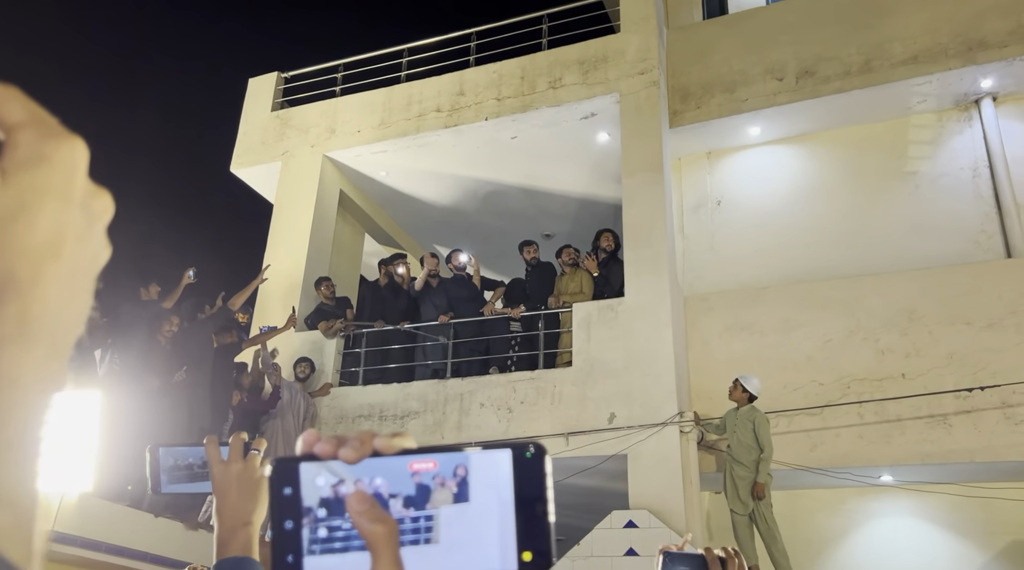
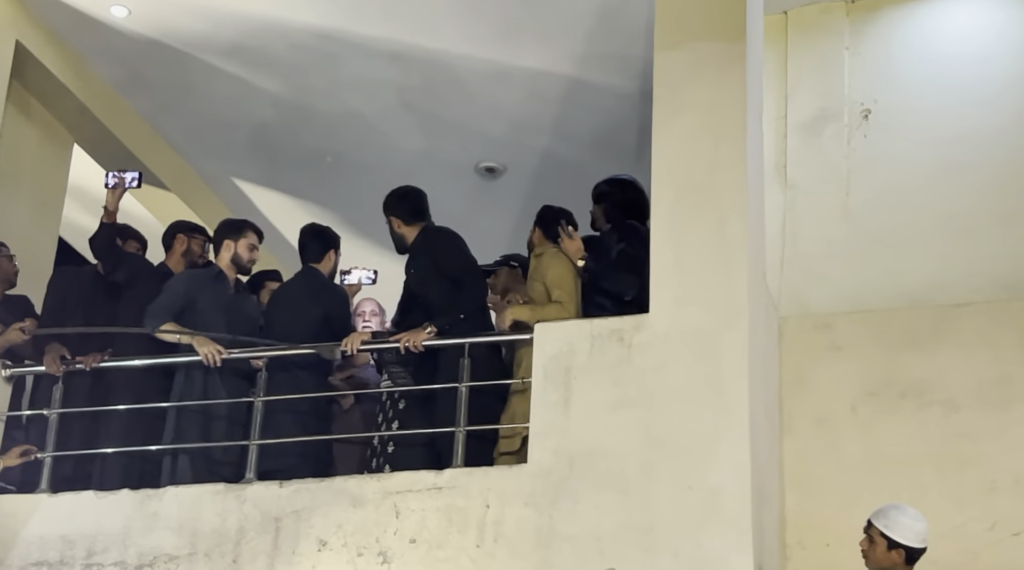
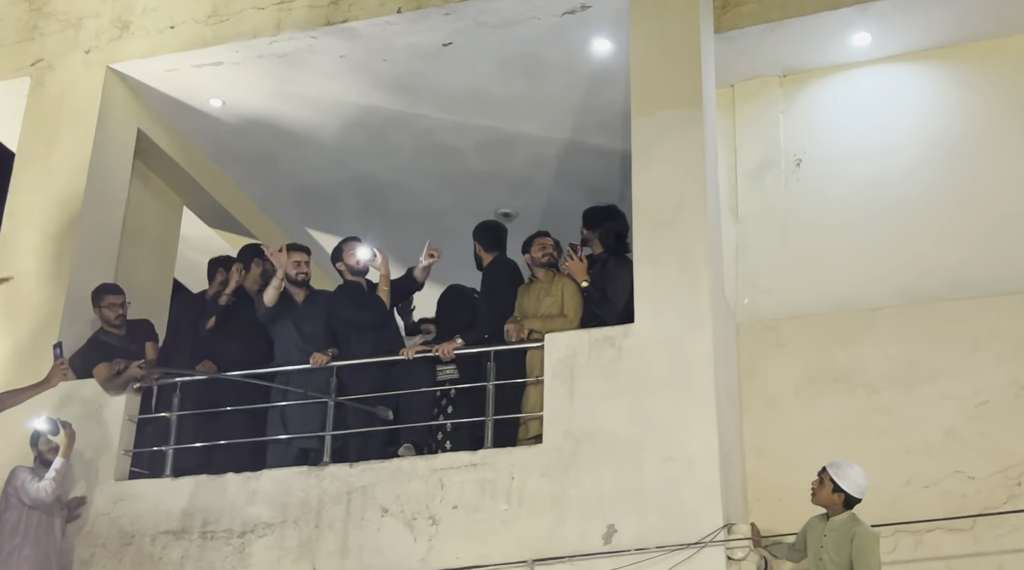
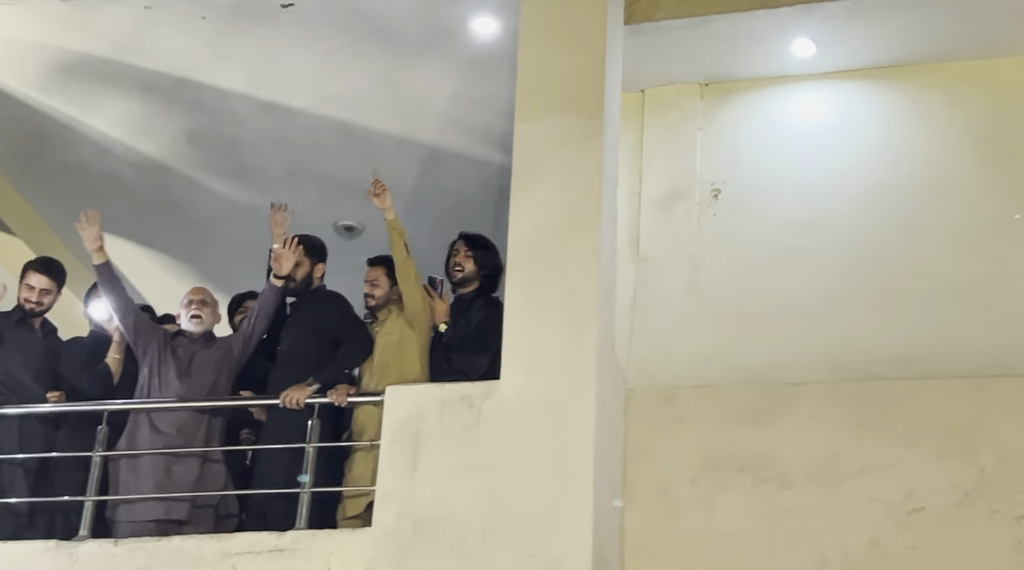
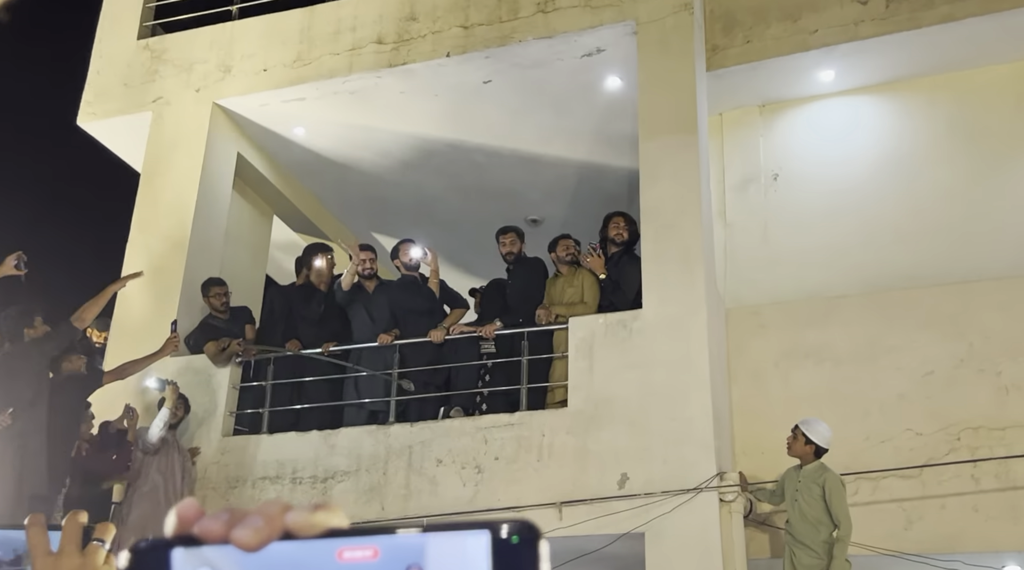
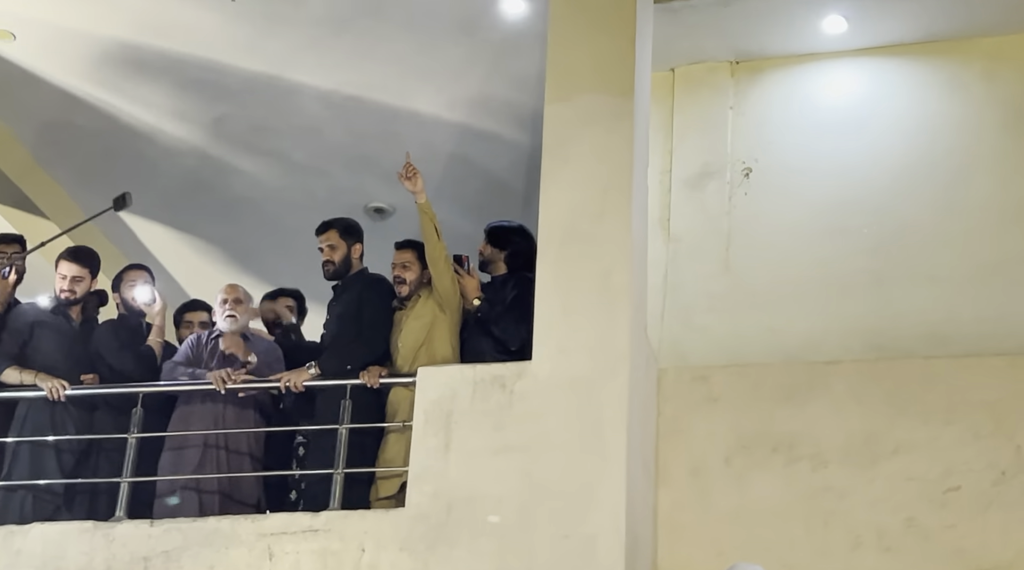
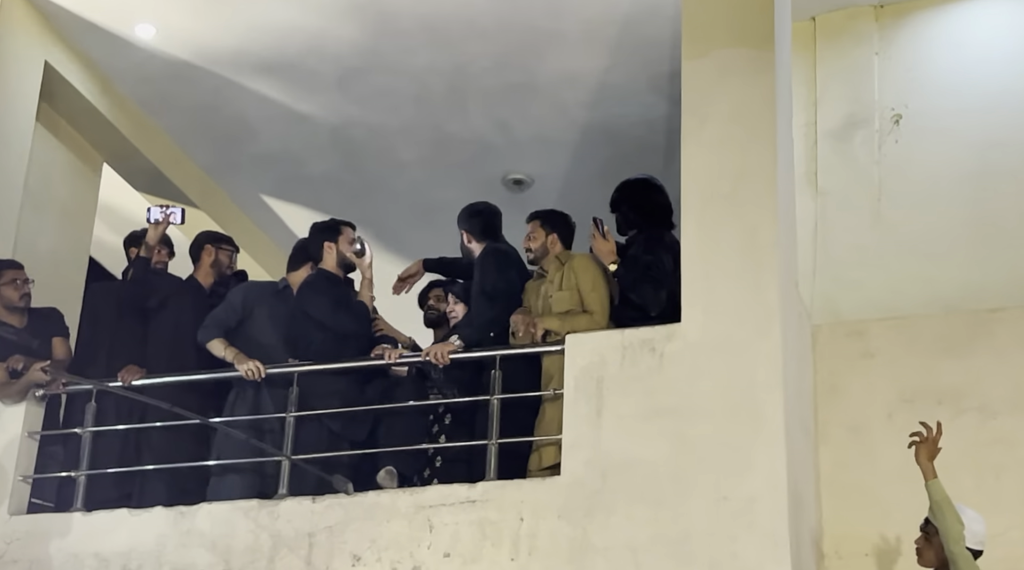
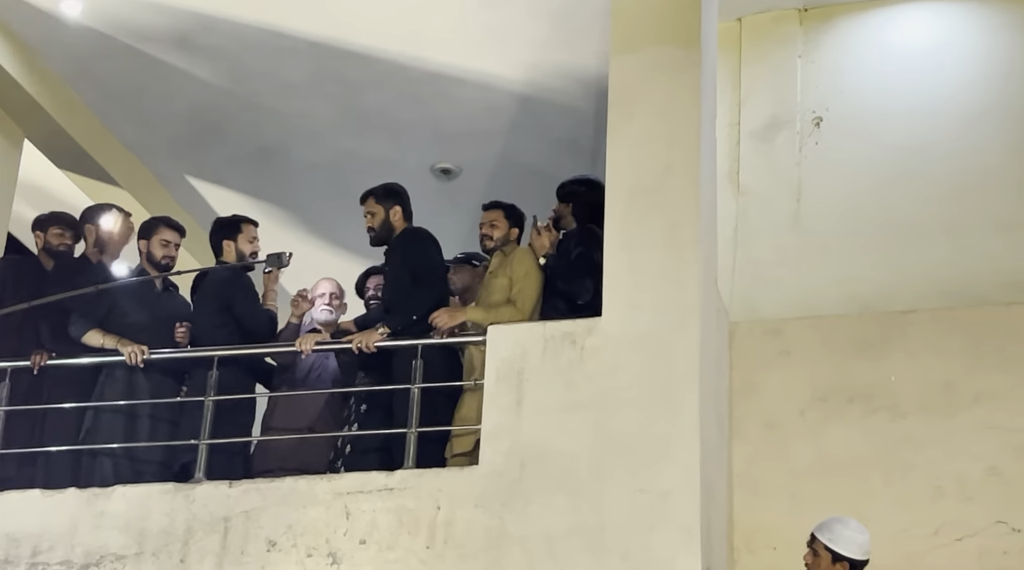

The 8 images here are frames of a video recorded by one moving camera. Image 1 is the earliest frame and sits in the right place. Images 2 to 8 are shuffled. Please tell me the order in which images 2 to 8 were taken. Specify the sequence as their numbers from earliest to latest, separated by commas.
5, 3, 7, 2, 8, 6, 4
